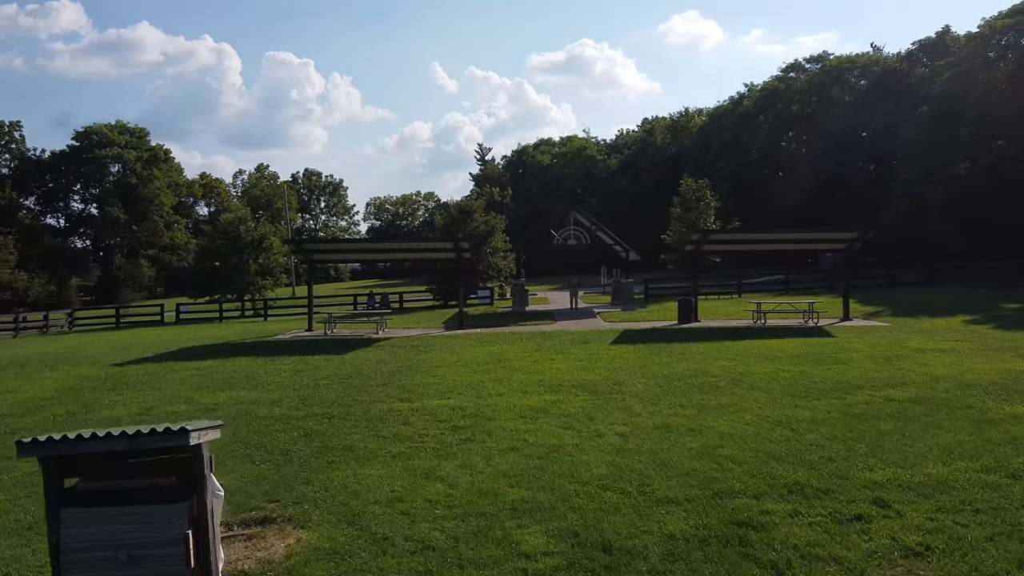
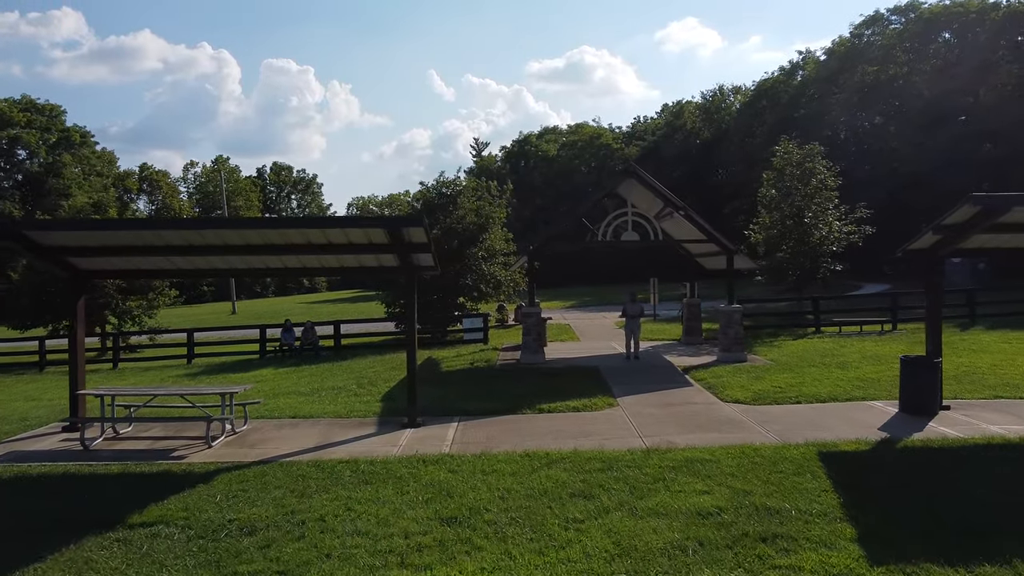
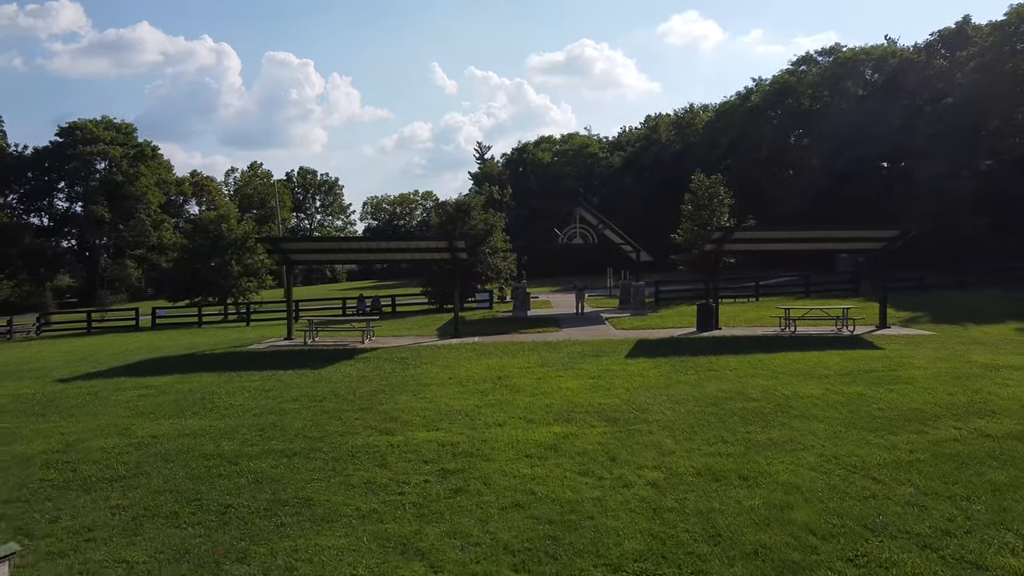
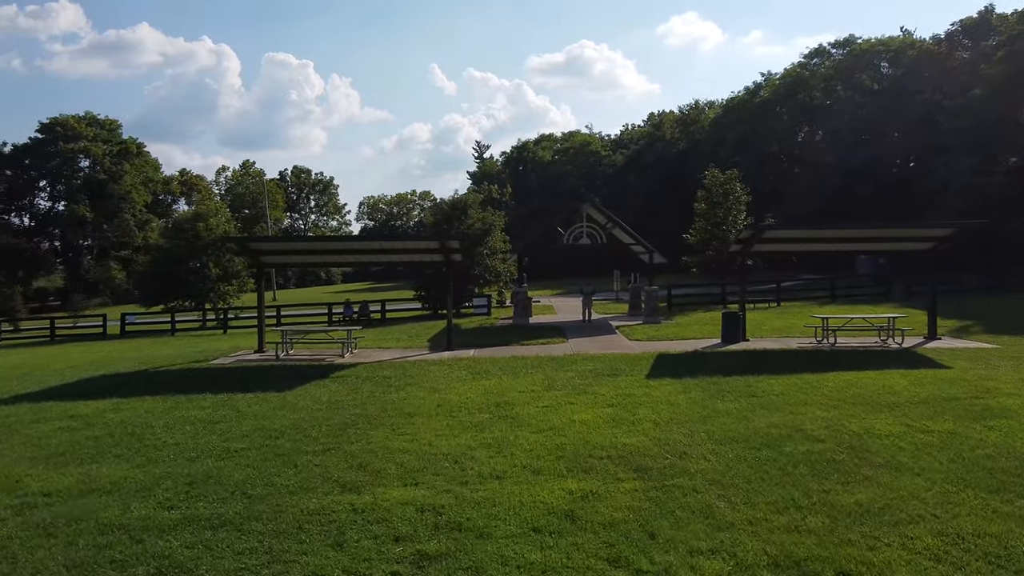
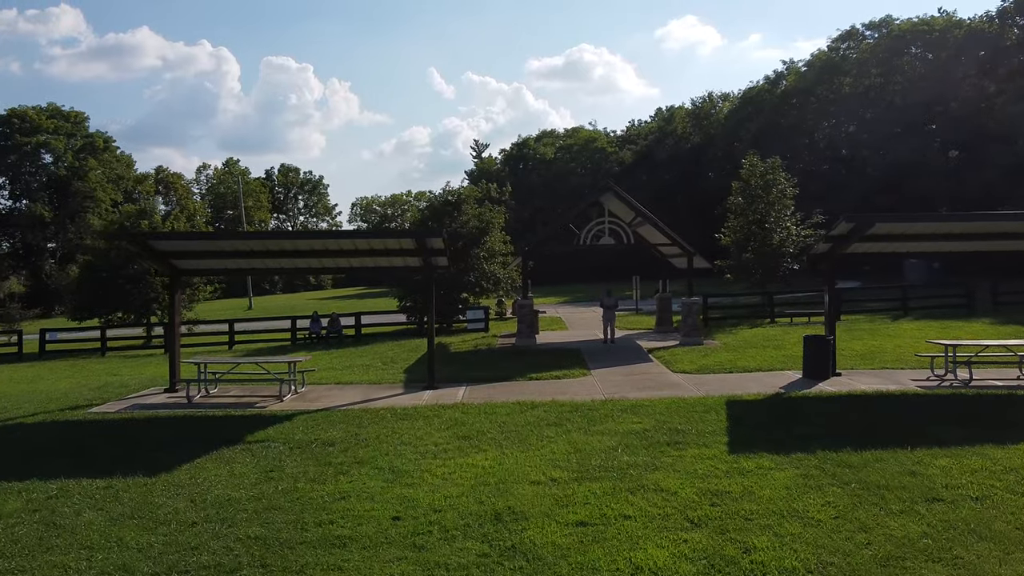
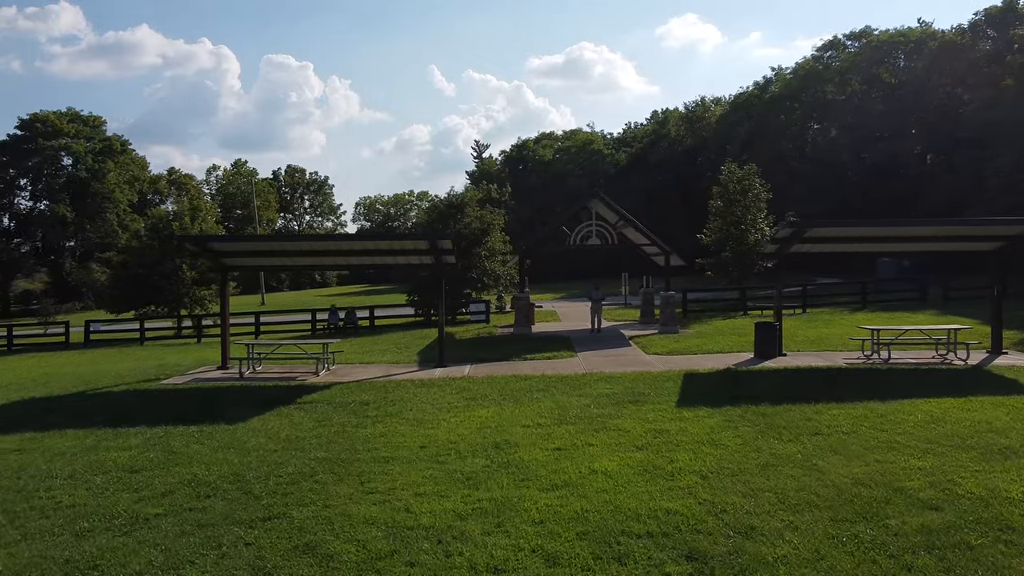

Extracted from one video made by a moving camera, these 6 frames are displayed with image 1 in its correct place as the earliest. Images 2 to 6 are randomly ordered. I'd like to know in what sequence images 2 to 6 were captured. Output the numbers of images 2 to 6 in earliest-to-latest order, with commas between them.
3, 4, 6, 5, 2
